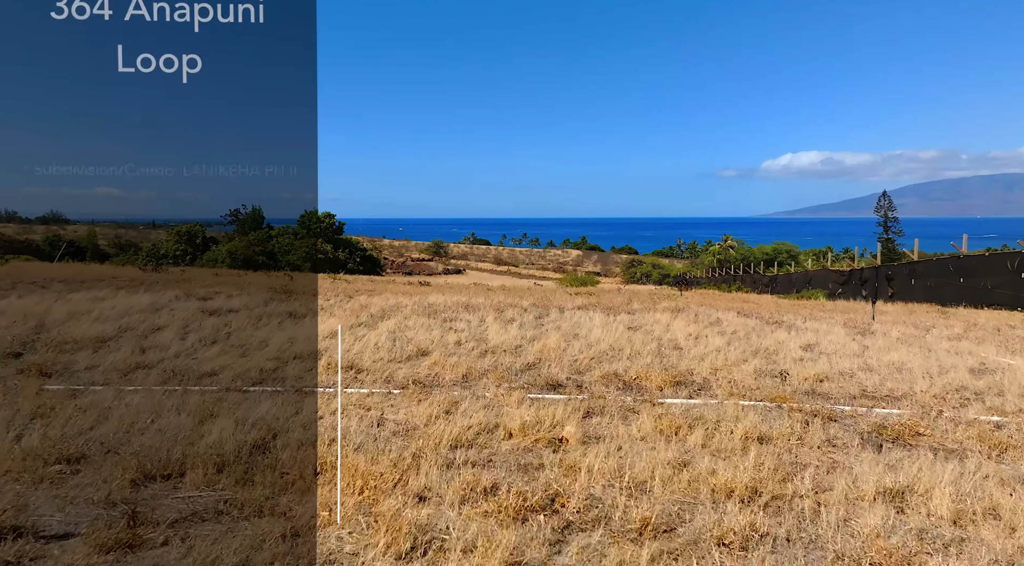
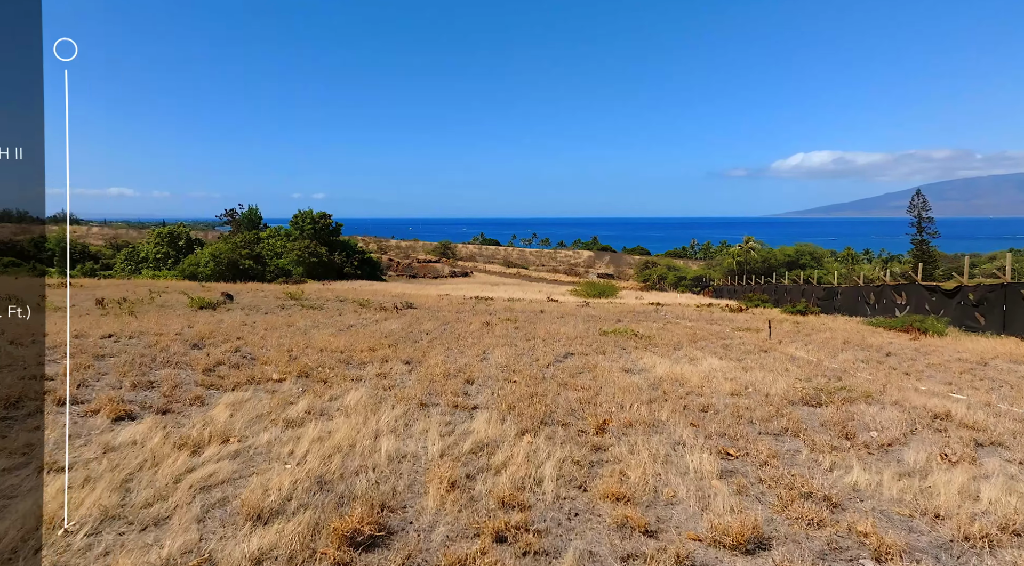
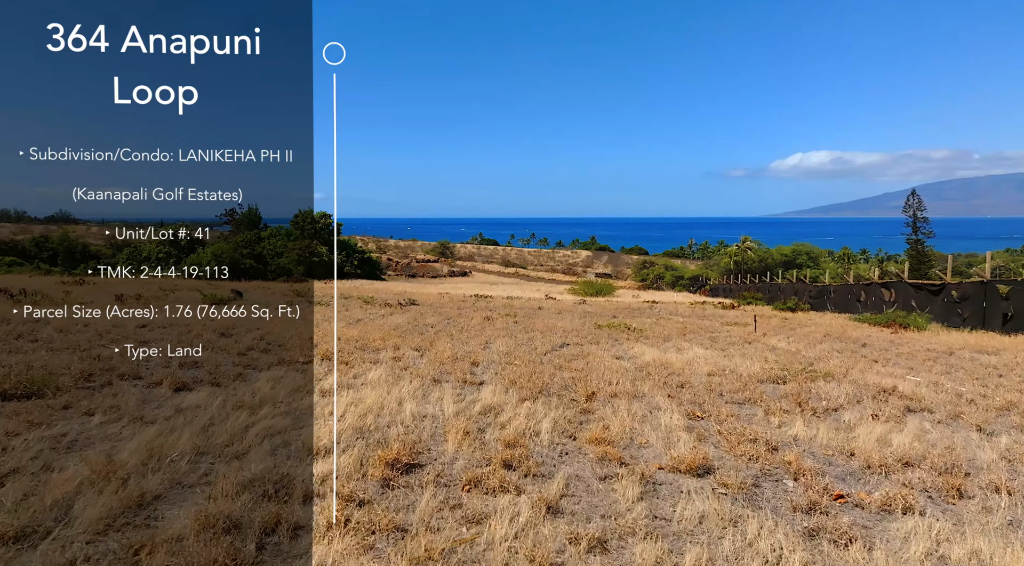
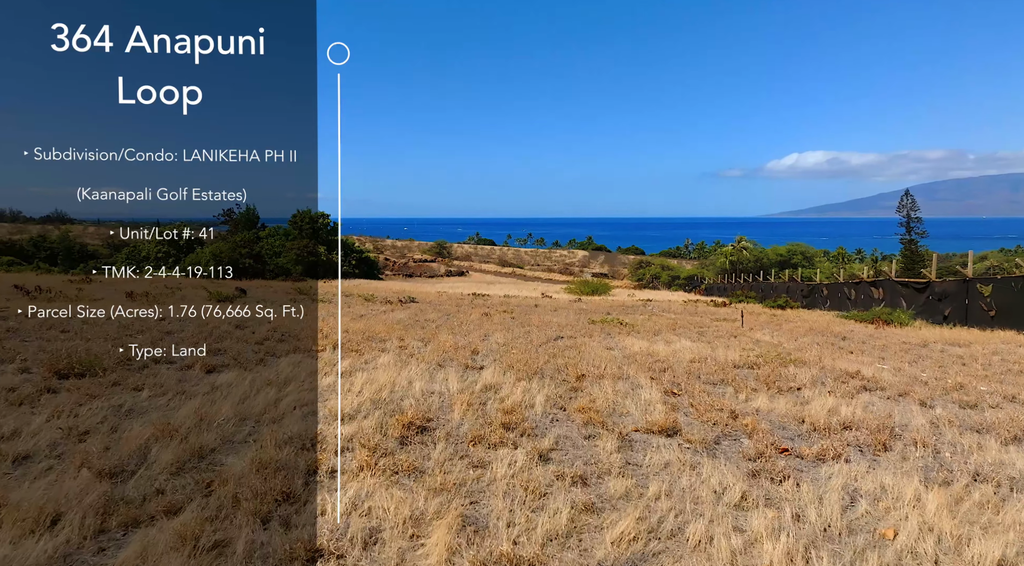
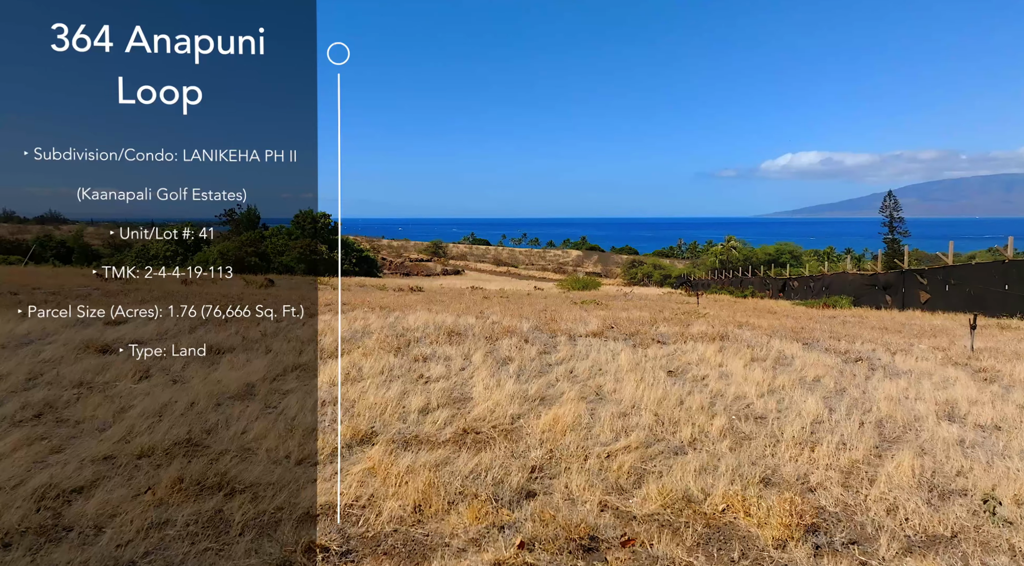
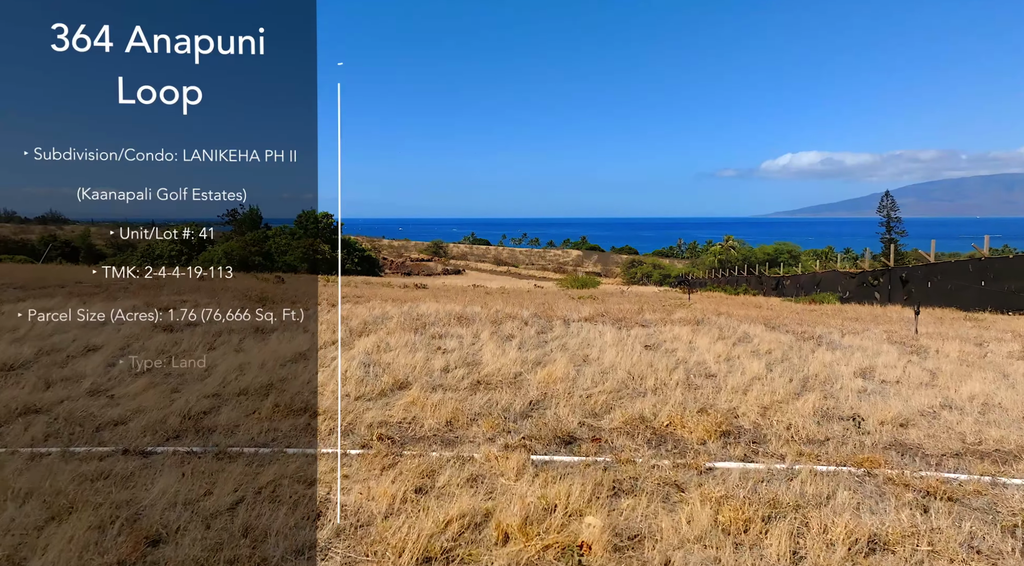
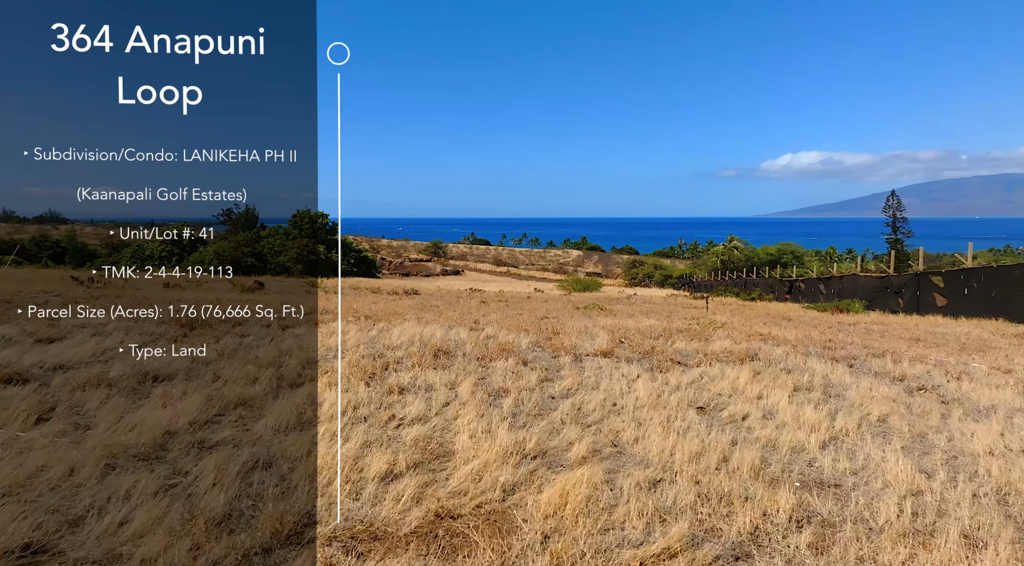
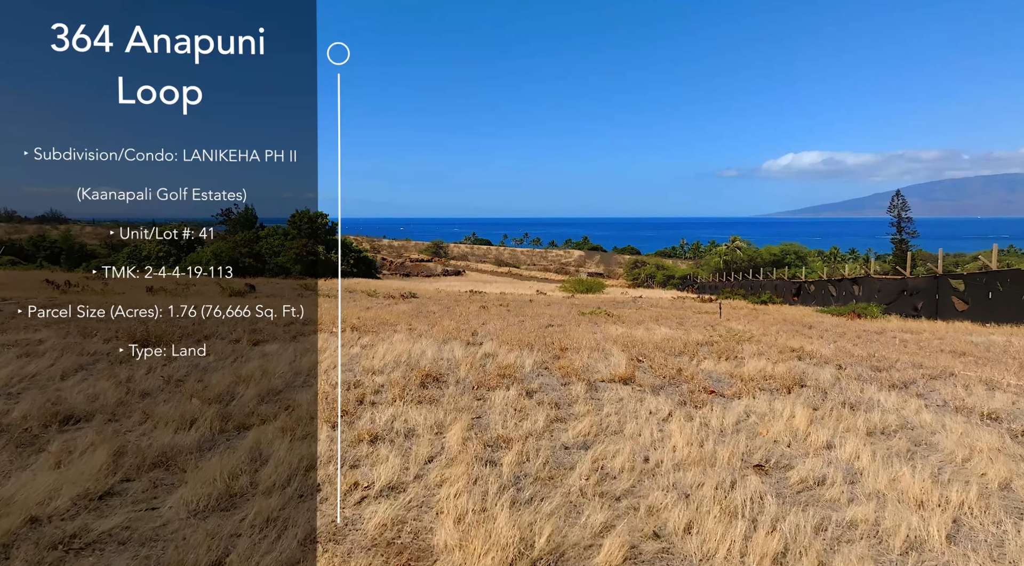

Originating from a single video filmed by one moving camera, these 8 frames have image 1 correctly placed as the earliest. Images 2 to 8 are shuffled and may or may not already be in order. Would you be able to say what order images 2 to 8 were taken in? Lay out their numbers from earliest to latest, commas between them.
6, 5, 7, 8, 4, 3, 2
